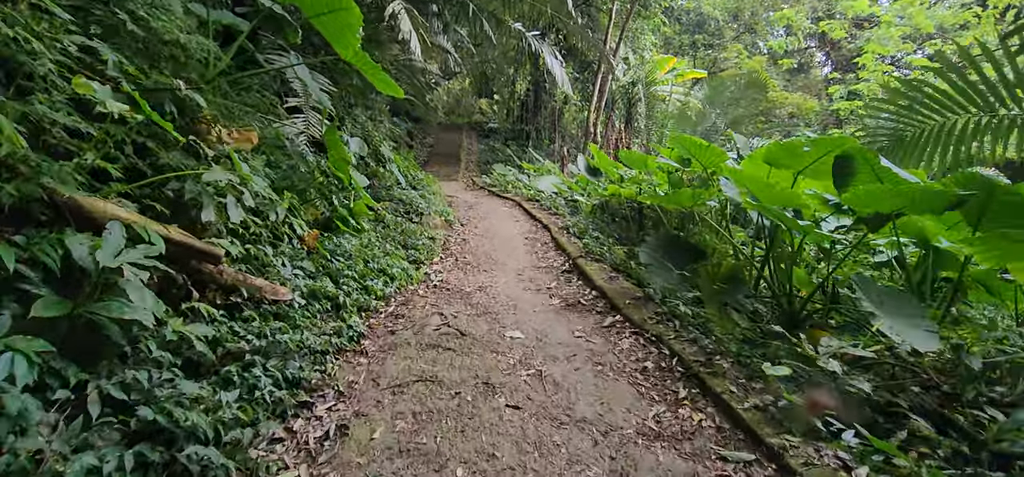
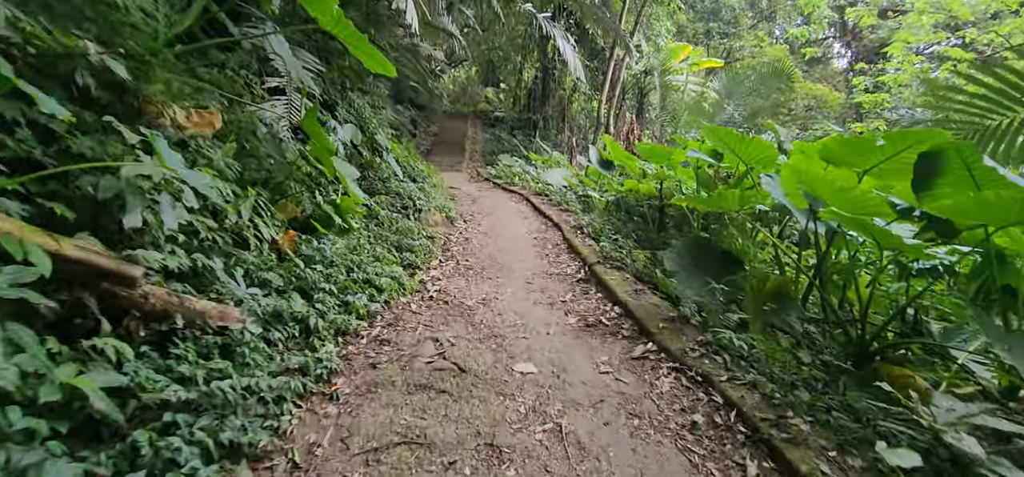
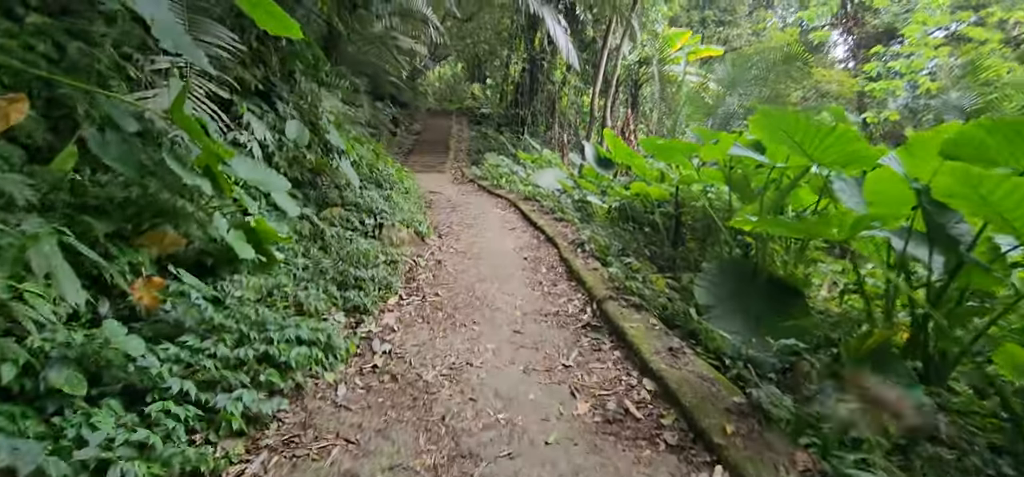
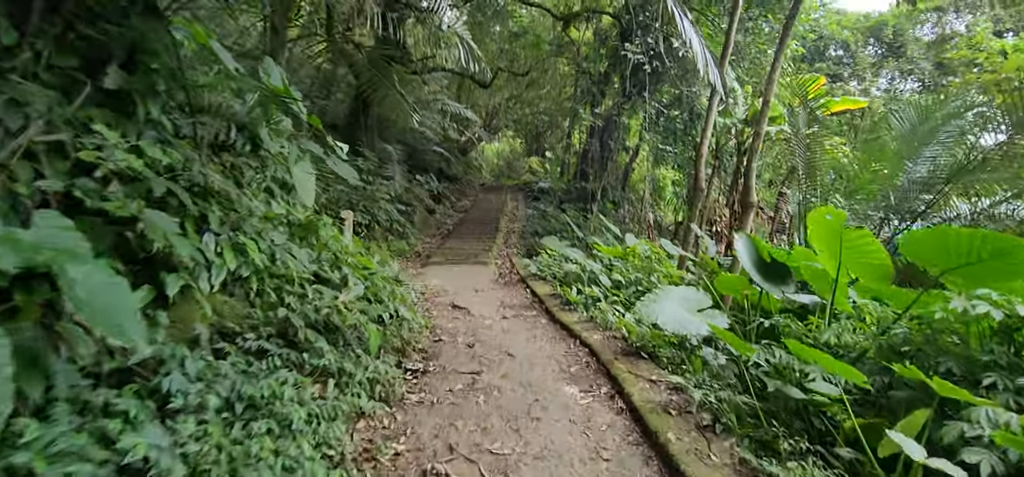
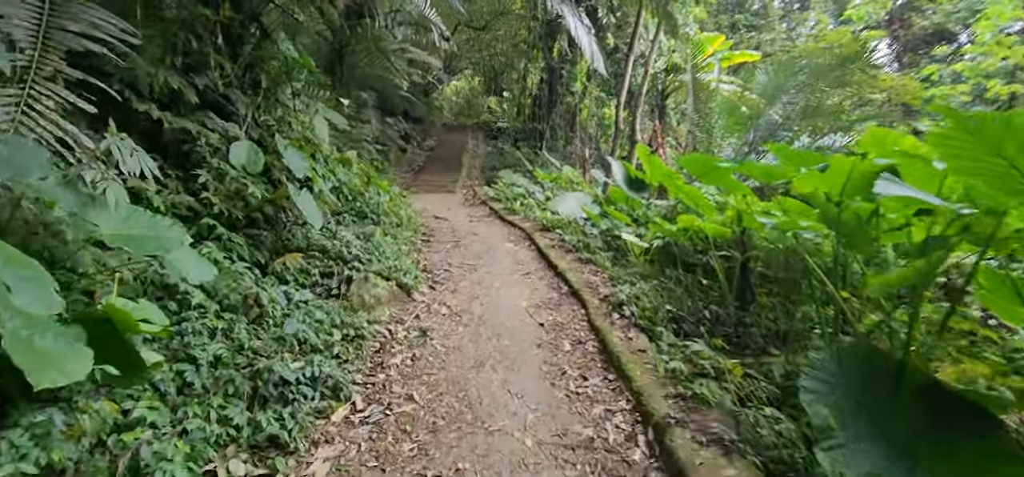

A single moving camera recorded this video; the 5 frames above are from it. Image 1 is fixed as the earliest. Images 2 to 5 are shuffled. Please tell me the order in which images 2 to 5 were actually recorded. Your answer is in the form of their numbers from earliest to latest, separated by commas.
2, 3, 5, 4
